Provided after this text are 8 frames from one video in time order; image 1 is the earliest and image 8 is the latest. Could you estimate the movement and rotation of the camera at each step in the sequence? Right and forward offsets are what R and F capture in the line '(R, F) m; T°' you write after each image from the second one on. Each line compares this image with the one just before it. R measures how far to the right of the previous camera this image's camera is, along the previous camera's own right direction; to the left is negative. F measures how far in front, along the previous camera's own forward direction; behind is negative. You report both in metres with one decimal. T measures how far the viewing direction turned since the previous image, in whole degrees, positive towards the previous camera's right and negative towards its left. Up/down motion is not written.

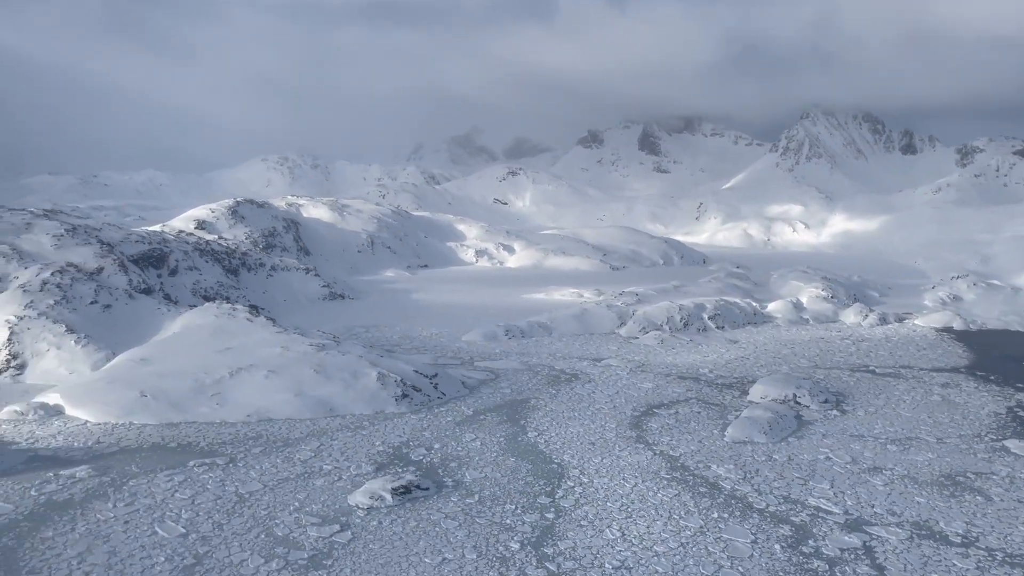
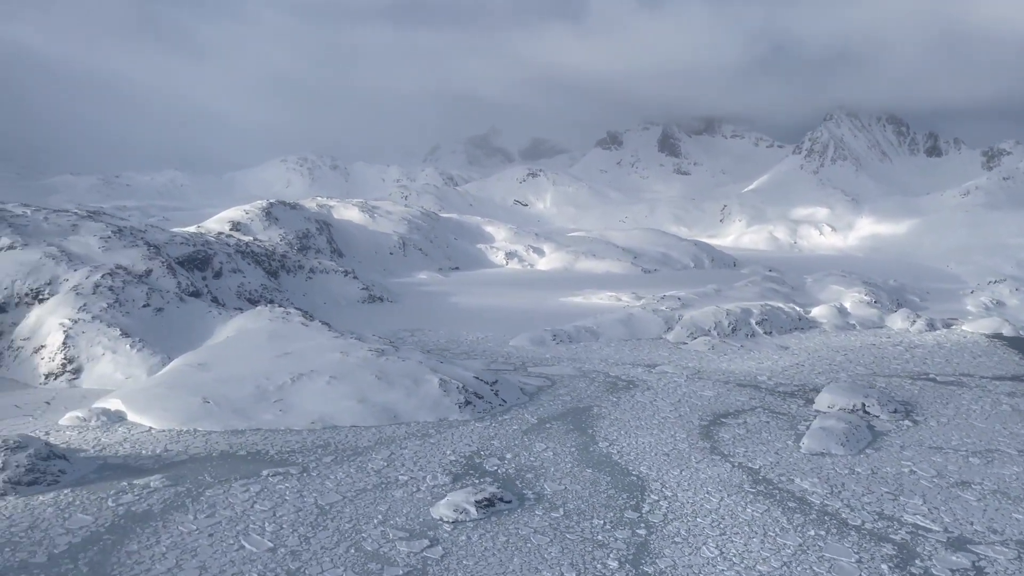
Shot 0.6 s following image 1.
(-2.6, +0.9) m; -1°
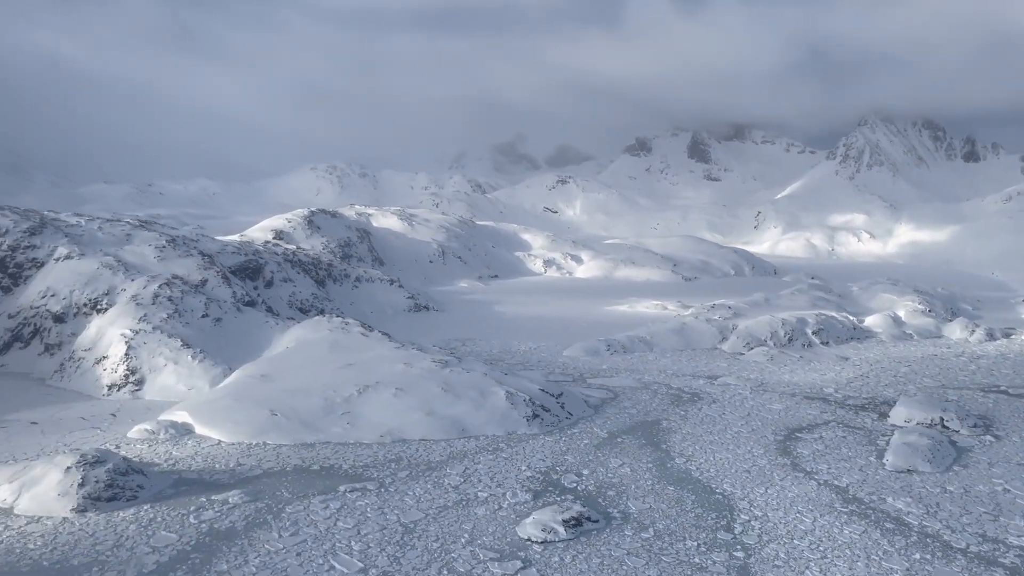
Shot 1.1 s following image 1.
(-2.2, +0.8) m; -2°
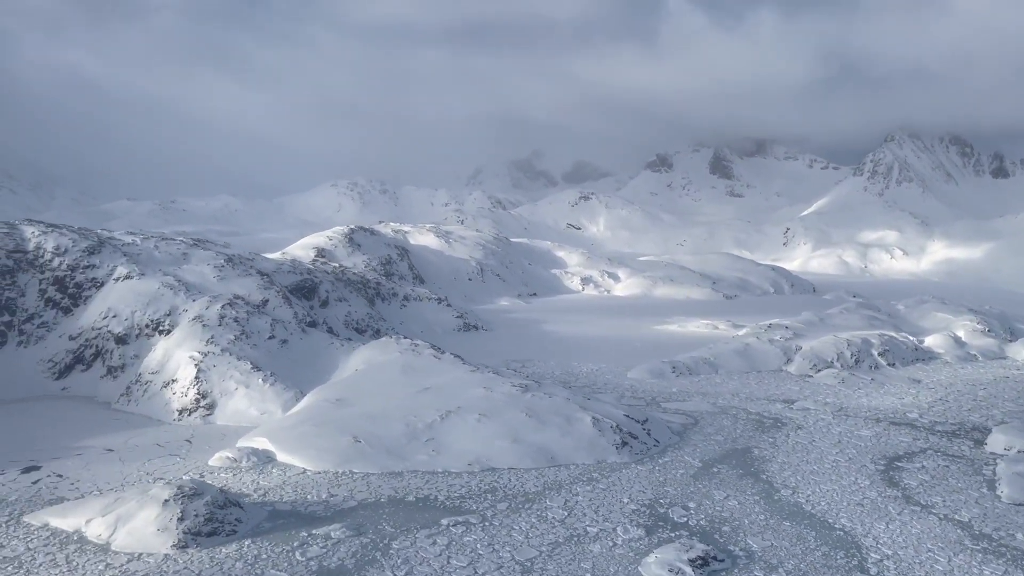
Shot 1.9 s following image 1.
(-3.4, +1.3) m; -1°
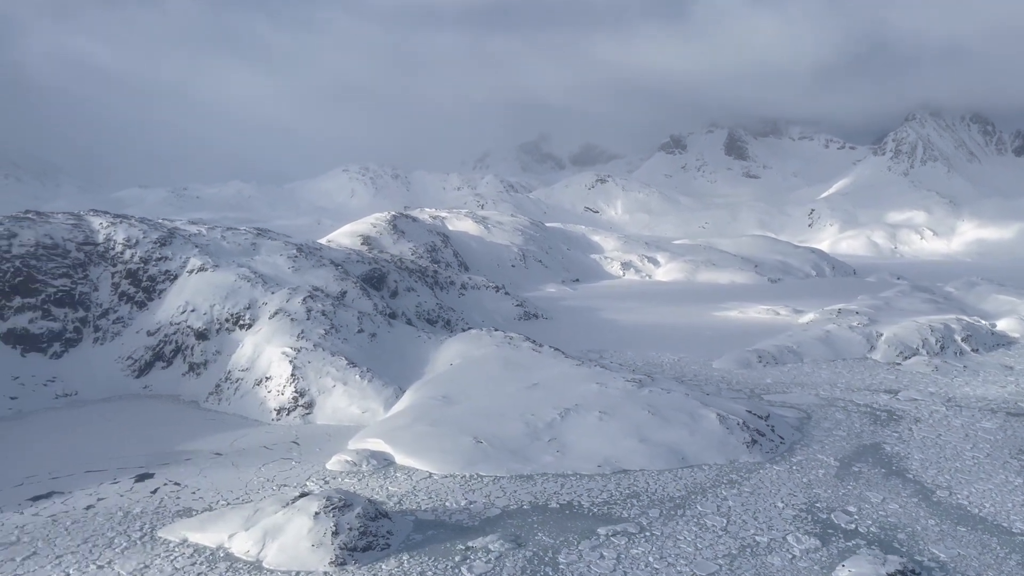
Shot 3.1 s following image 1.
(-5.2, +2.0) m; 0°
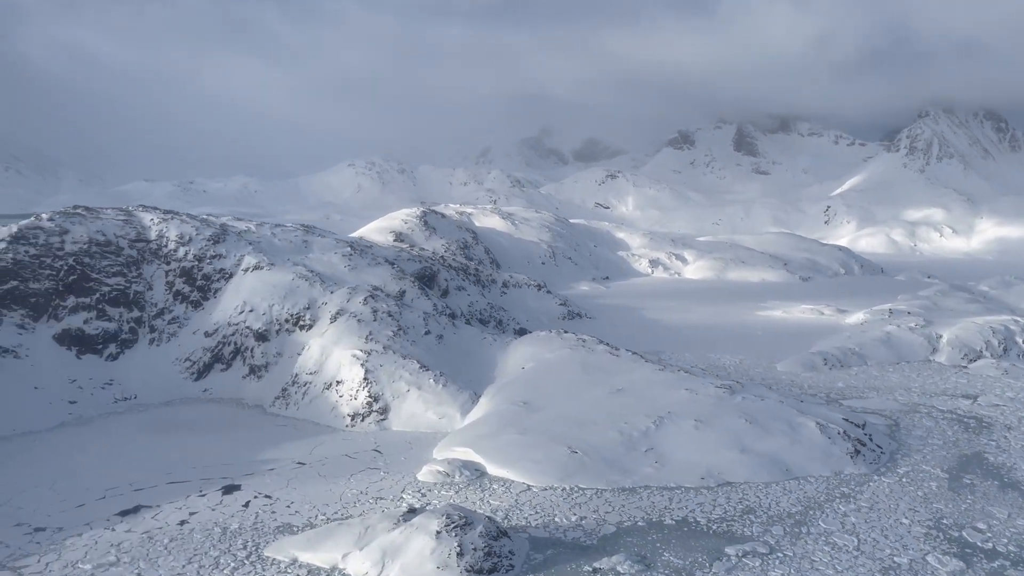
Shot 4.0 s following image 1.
(-3.9, +1.6) m; 0°
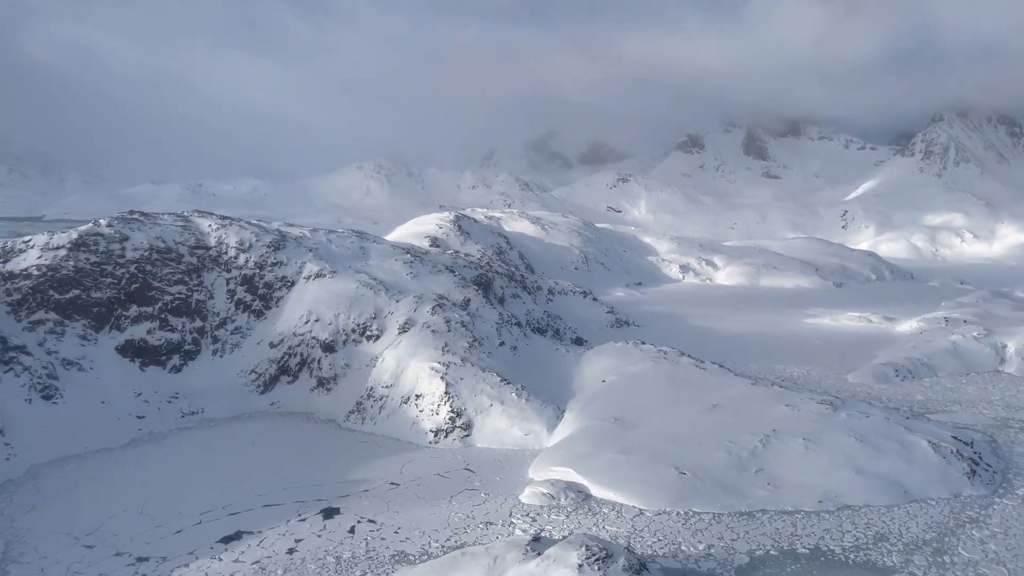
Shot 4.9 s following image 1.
(-3.9, +1.6) m; 0°
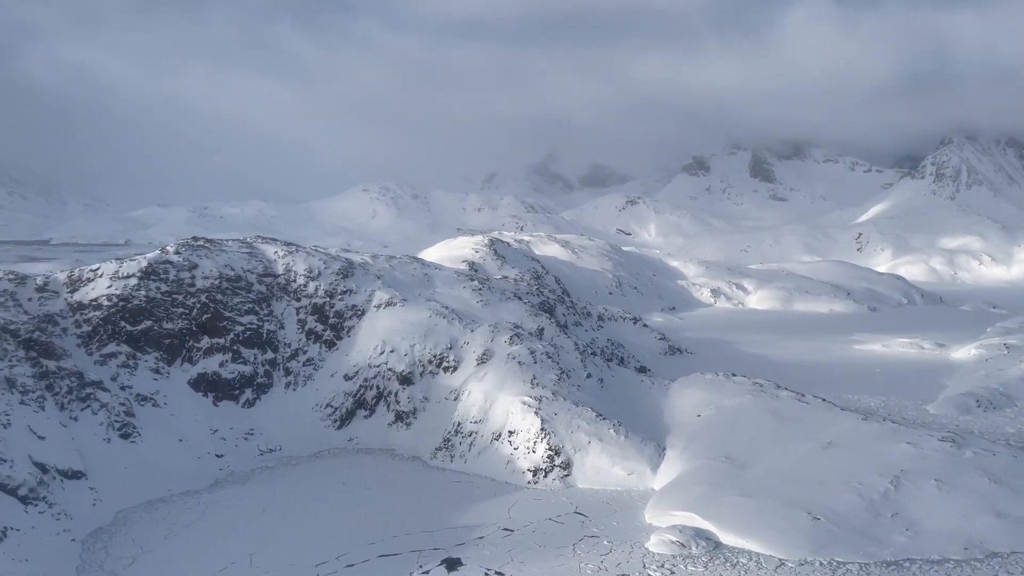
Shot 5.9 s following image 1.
(-4.4, +1.7) m; 0°
